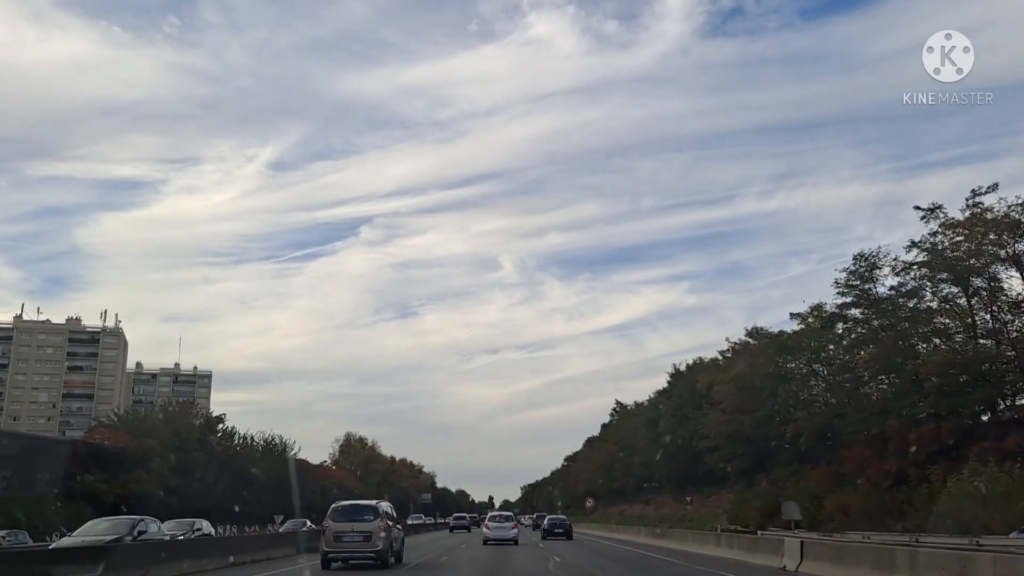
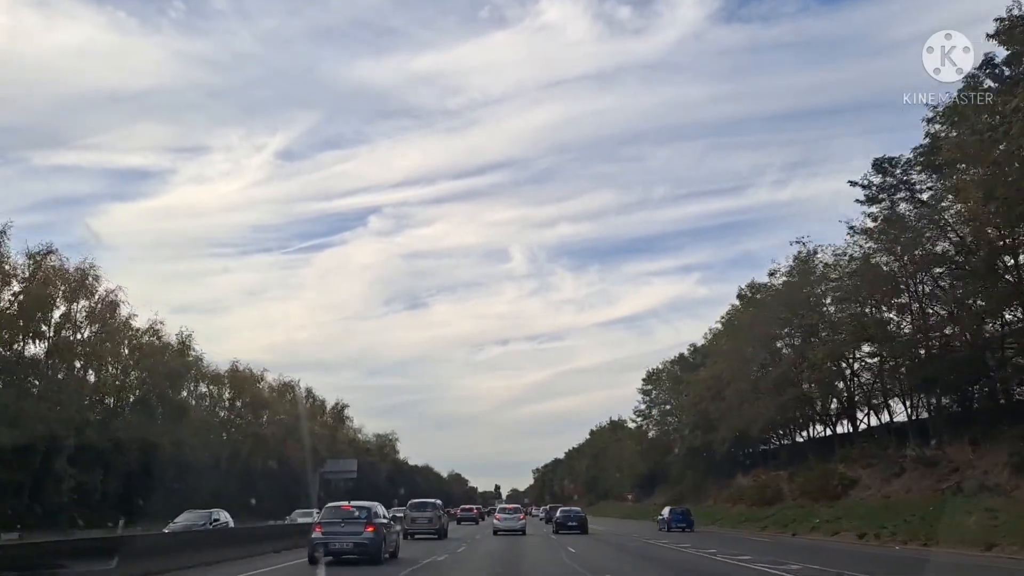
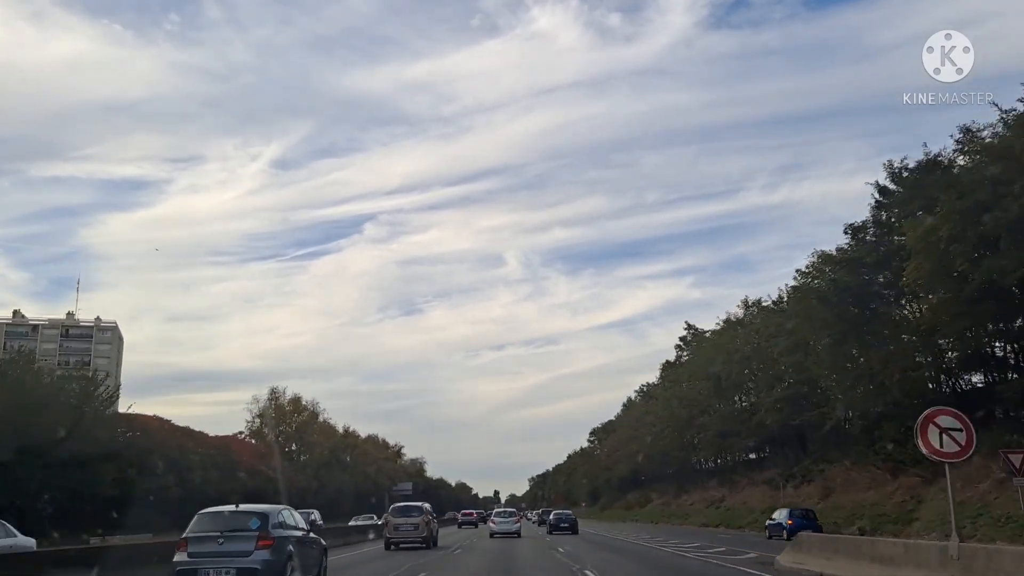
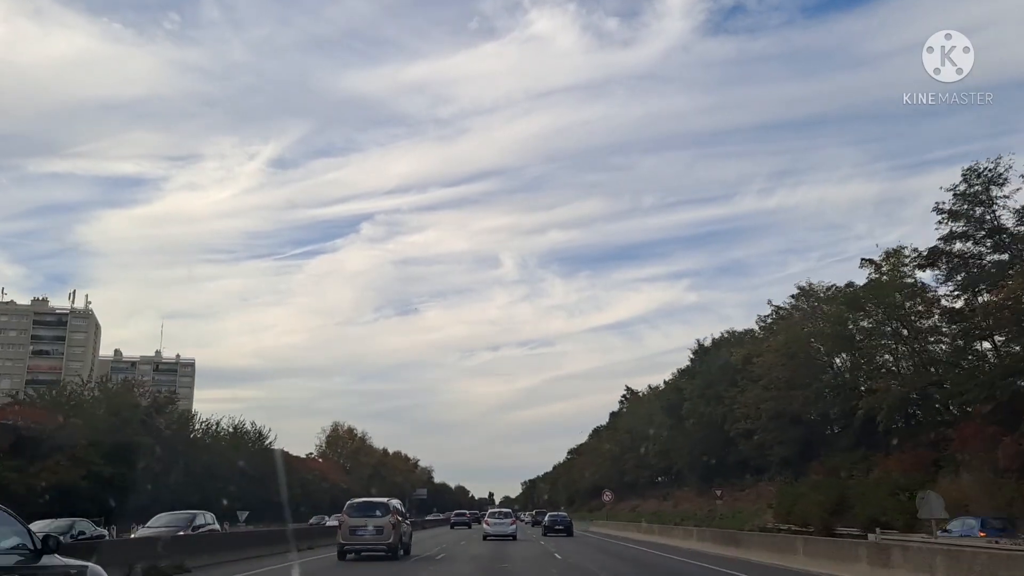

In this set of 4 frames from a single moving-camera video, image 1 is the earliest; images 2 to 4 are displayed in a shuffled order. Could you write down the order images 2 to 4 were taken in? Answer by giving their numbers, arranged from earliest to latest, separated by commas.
4, 3, 2
